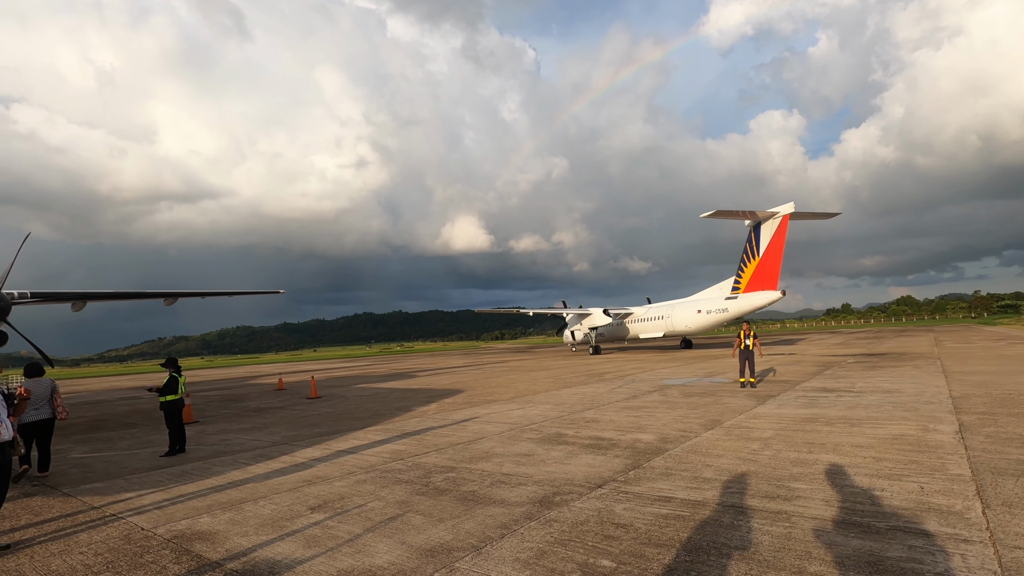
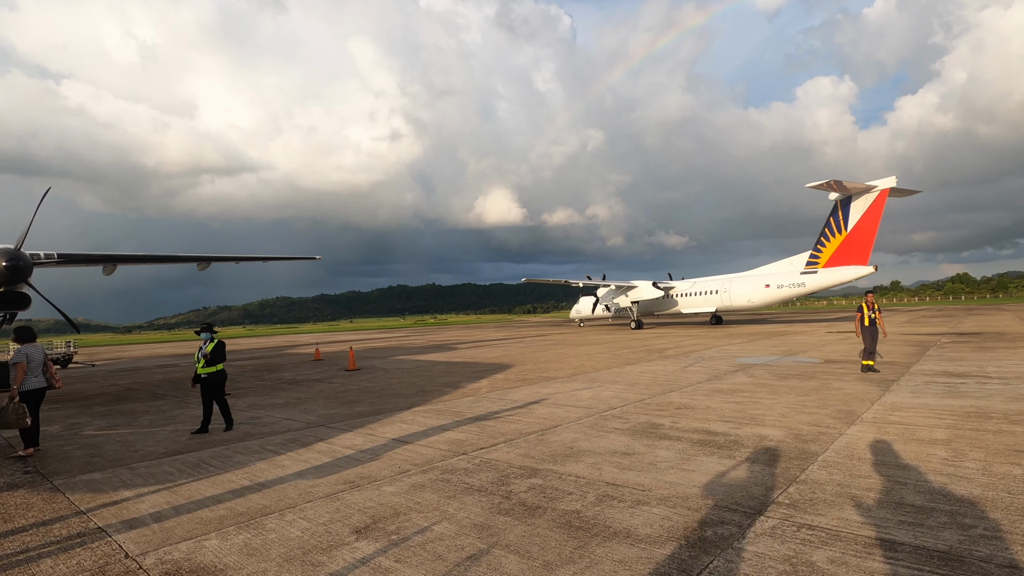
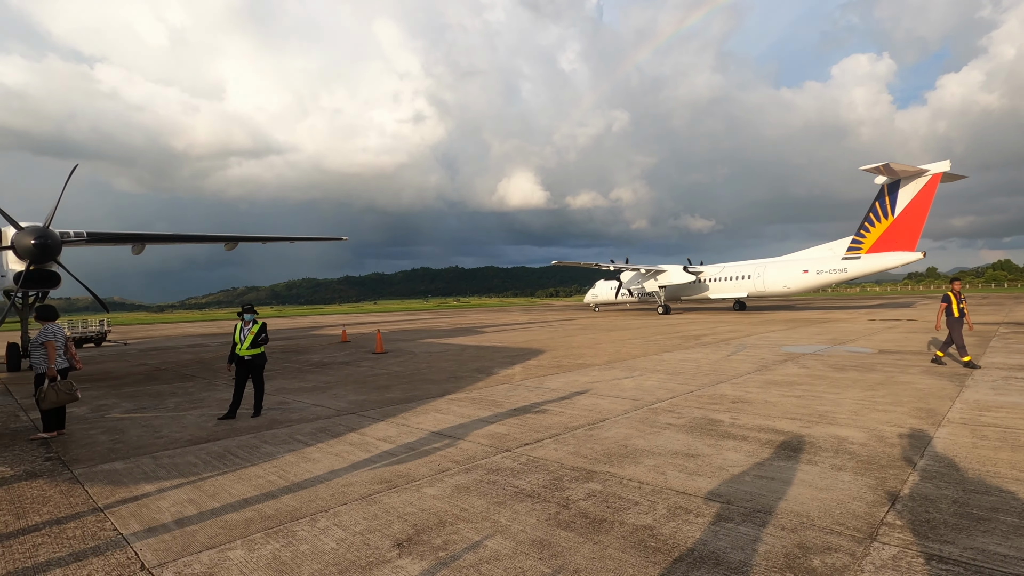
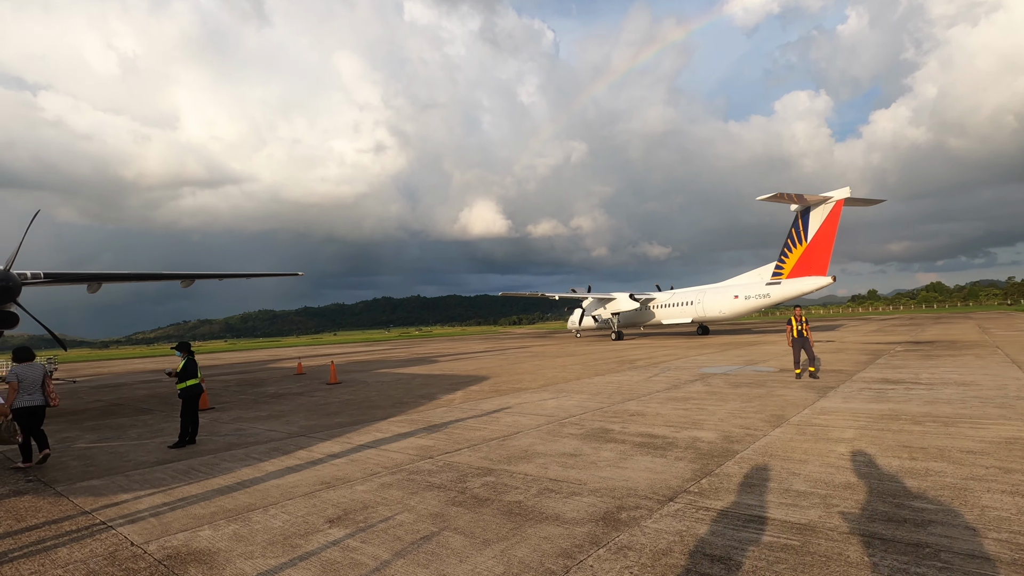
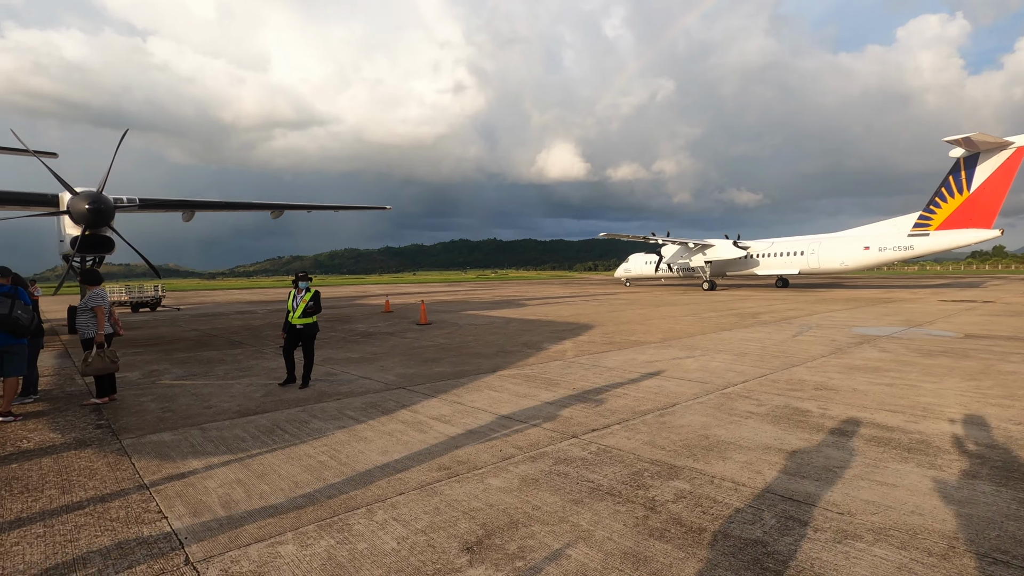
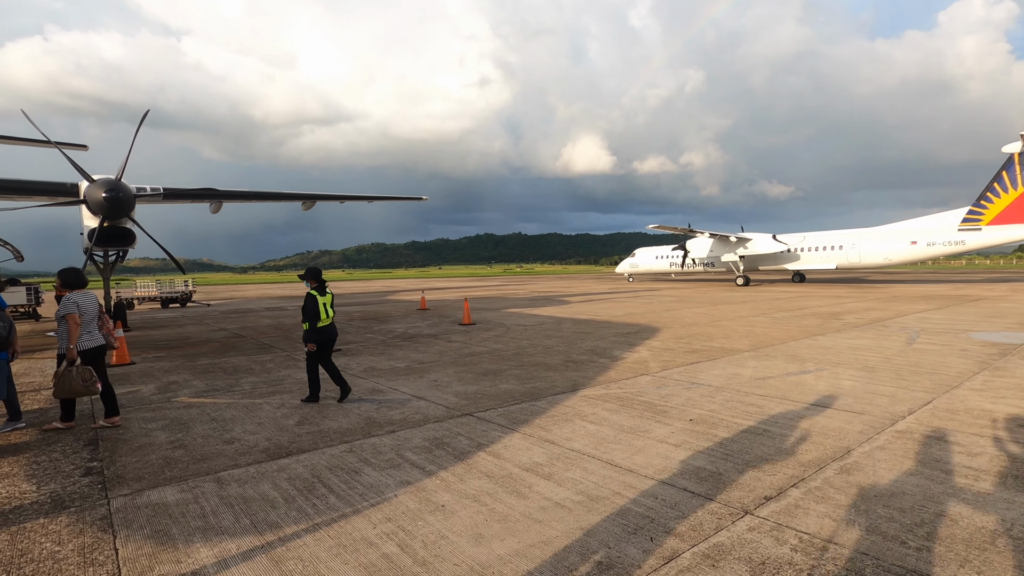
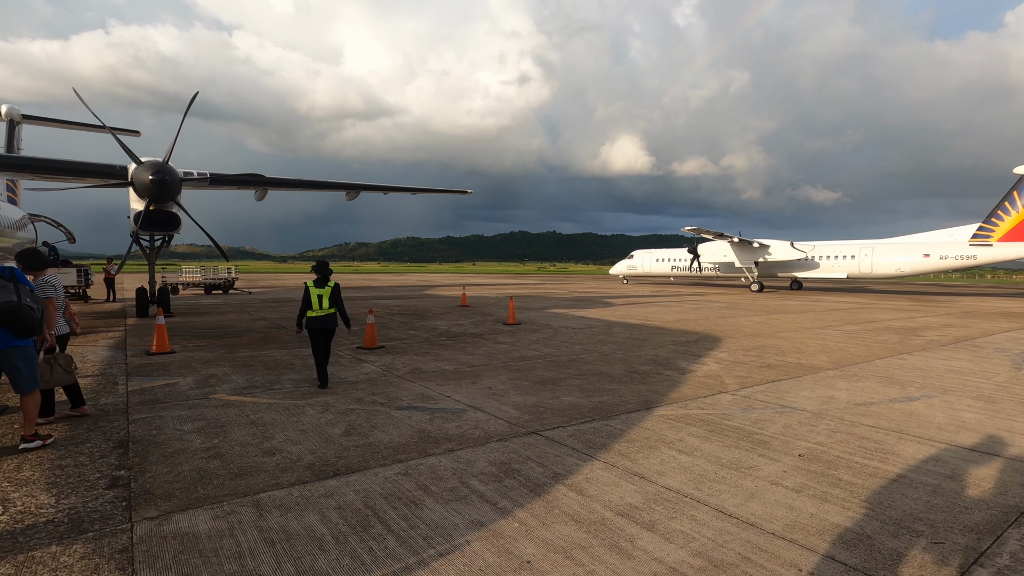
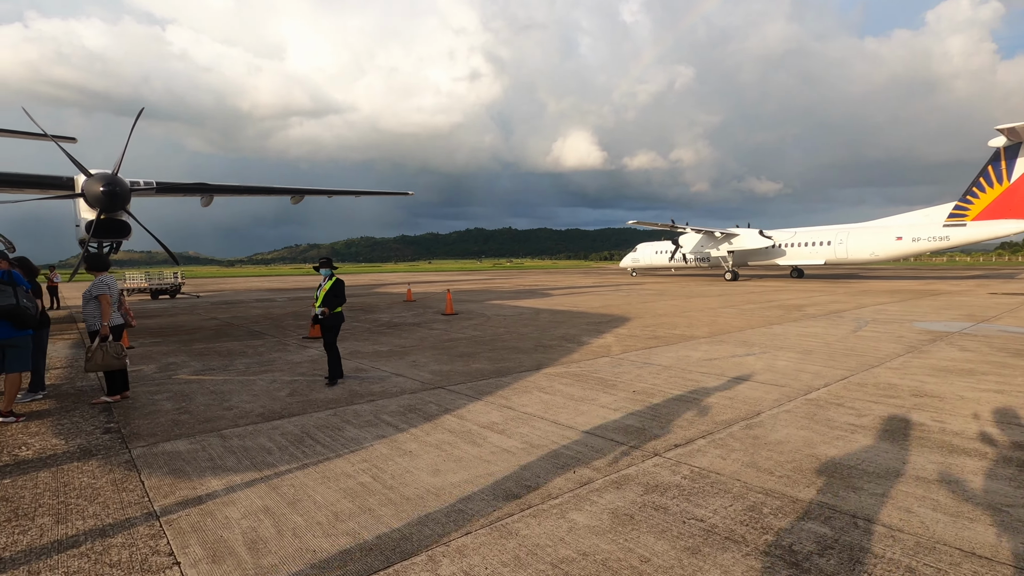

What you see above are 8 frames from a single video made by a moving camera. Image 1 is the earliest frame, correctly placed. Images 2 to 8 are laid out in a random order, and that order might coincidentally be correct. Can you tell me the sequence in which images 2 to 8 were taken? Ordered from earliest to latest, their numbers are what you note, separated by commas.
4, 2, 3, 5, 8, 6, 7
